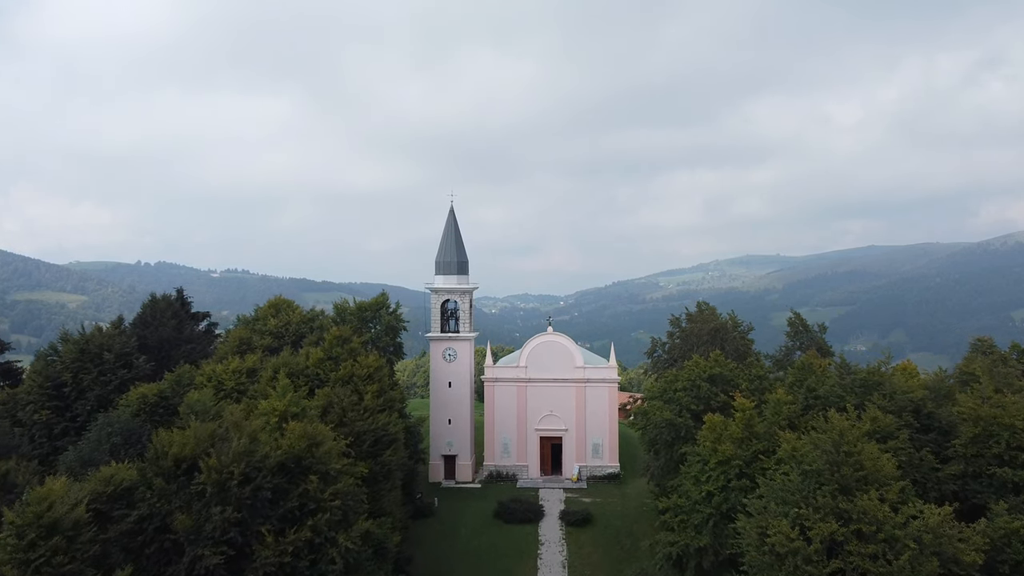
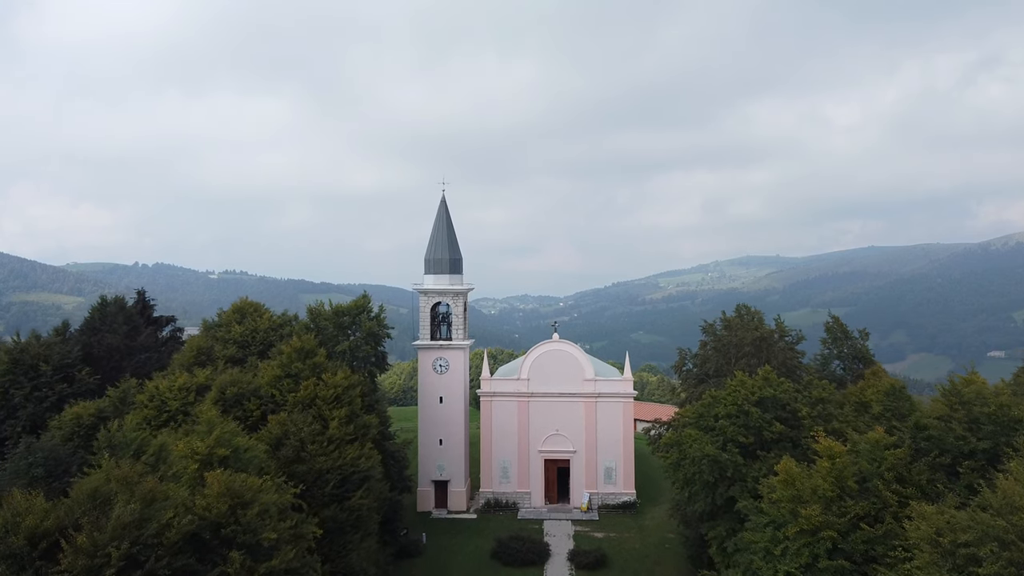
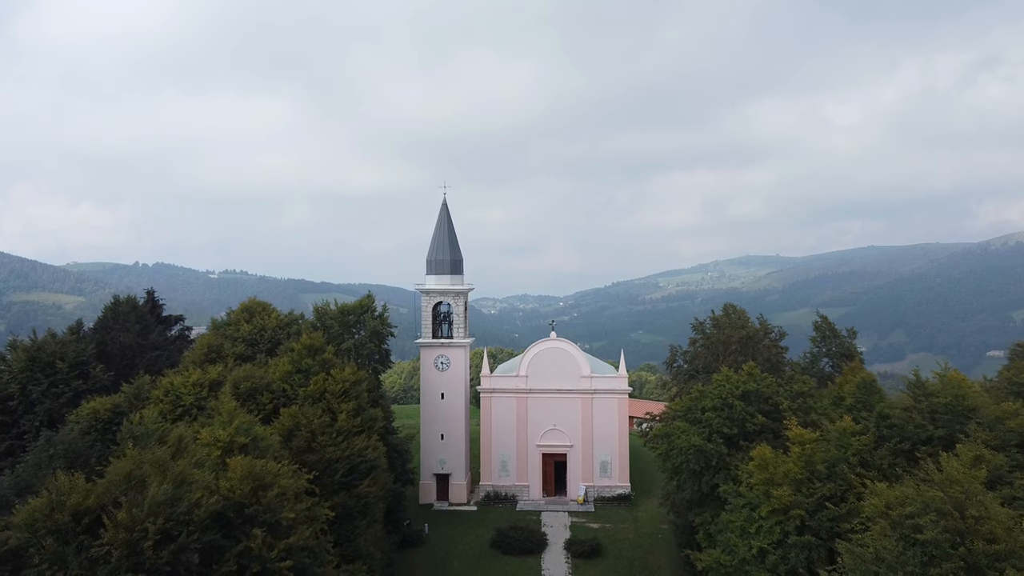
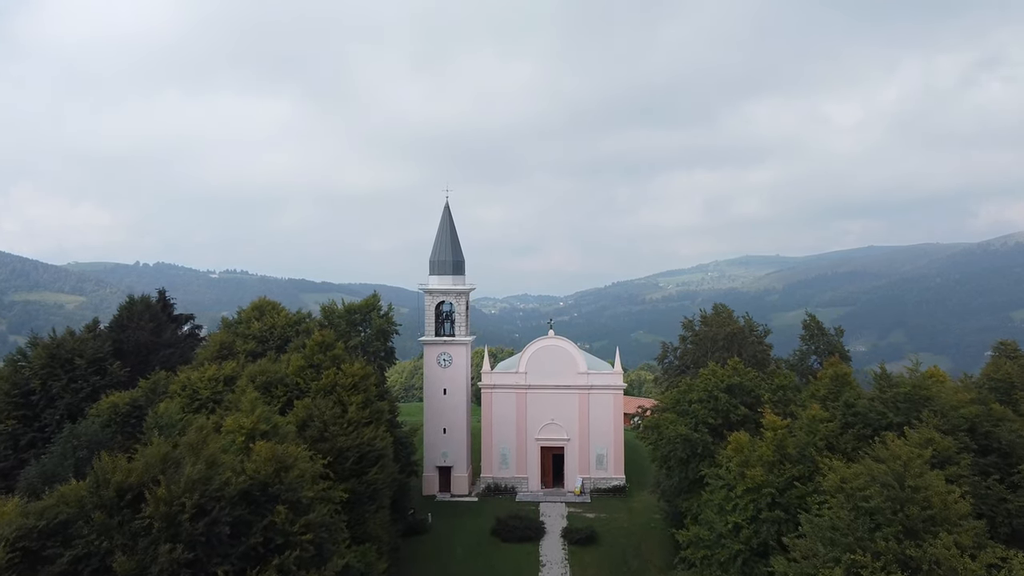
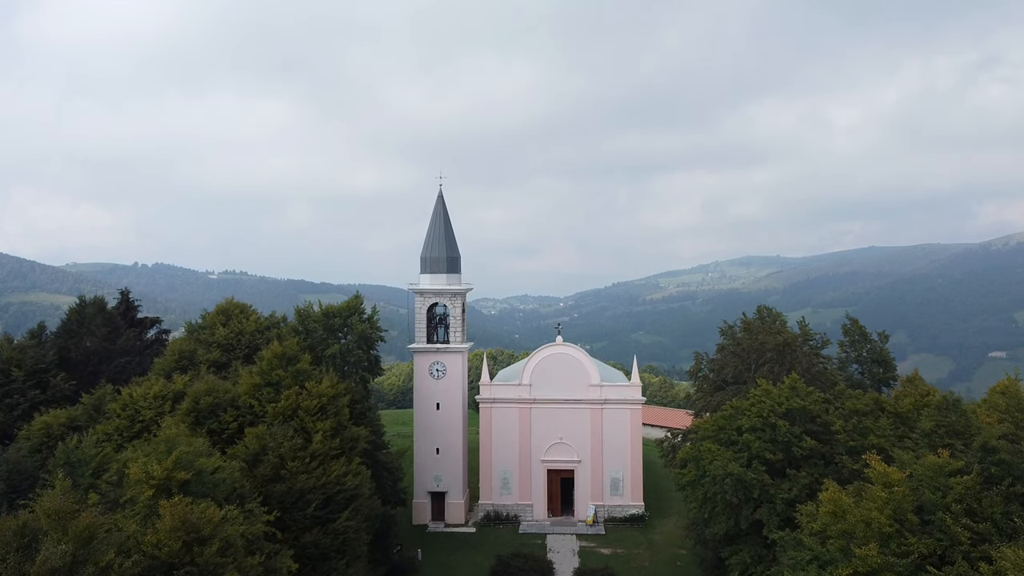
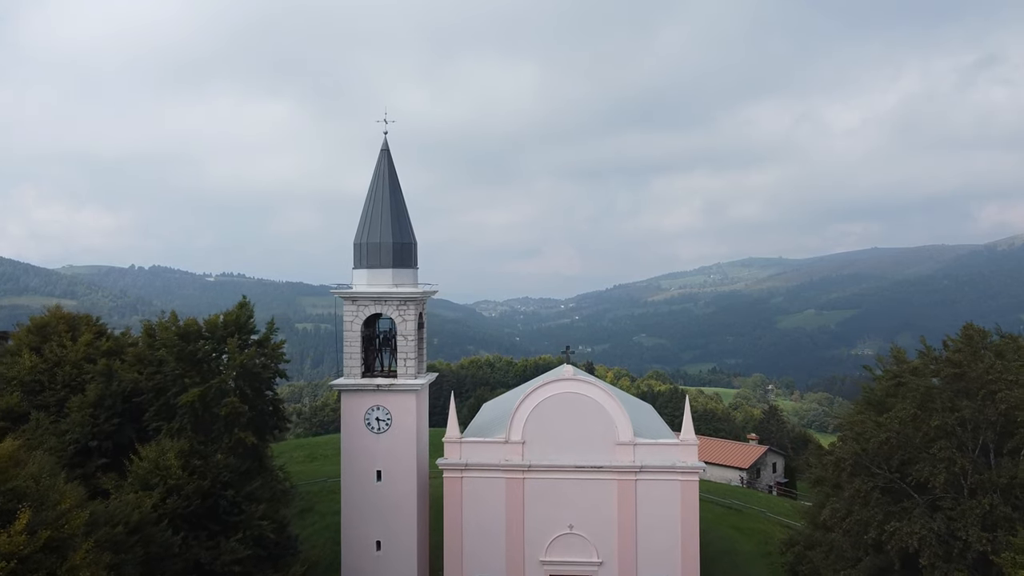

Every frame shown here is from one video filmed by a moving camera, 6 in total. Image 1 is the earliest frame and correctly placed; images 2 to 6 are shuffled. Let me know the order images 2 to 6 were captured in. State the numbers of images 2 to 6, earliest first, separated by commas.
4, 3, 2, 5, 6
